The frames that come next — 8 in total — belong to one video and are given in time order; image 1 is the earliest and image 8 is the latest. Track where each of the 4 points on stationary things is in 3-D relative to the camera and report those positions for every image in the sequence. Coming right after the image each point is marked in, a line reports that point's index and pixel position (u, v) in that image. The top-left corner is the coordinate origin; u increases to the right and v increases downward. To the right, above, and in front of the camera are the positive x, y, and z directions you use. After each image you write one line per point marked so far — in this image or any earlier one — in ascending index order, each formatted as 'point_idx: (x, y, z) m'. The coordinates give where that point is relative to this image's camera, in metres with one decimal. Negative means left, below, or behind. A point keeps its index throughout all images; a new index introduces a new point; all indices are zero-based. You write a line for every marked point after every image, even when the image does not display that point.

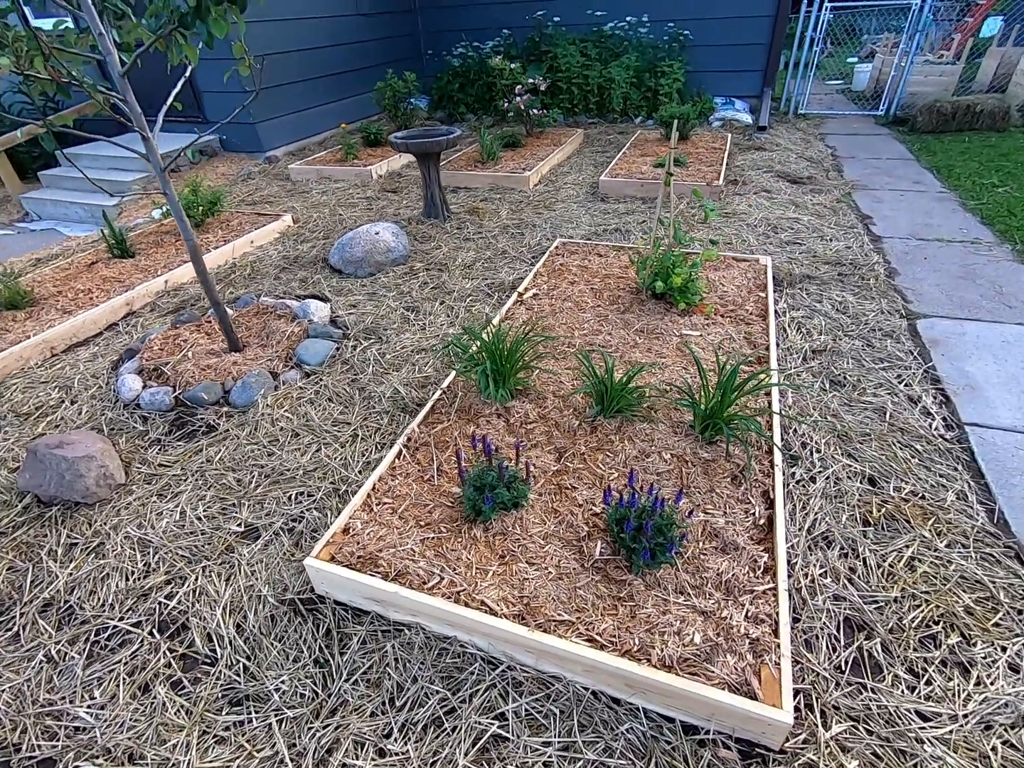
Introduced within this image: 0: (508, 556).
0: (0.0, -0.5, +1.6) m
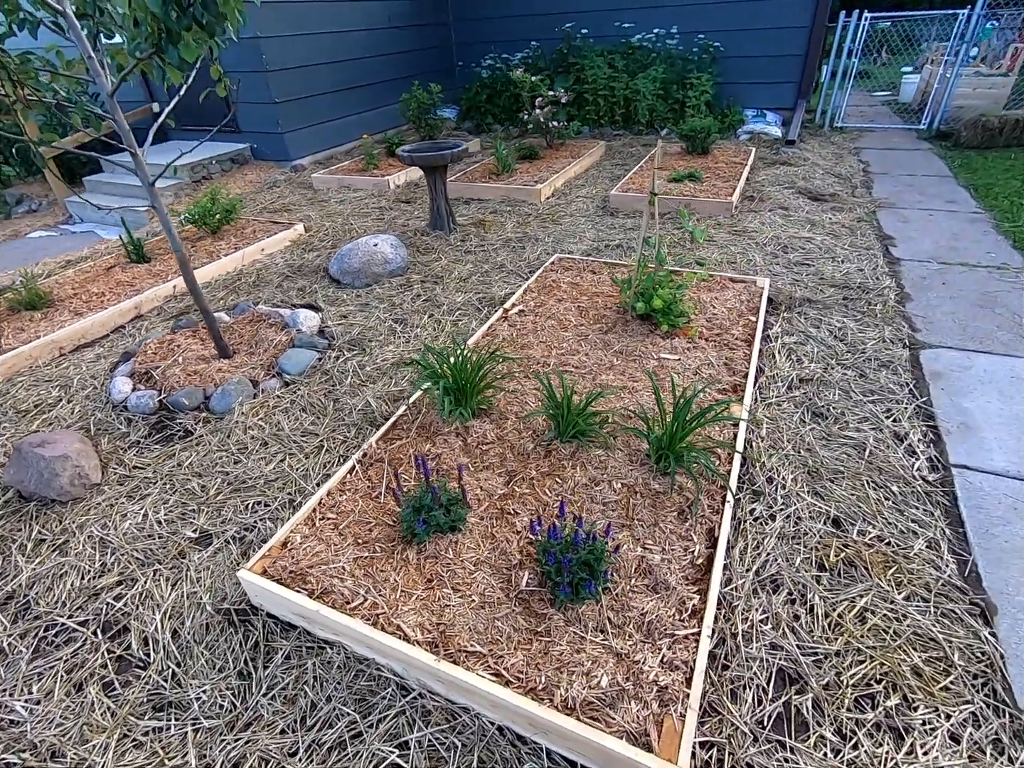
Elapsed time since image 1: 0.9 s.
0: (-0.2, -0.6, +1.6) m
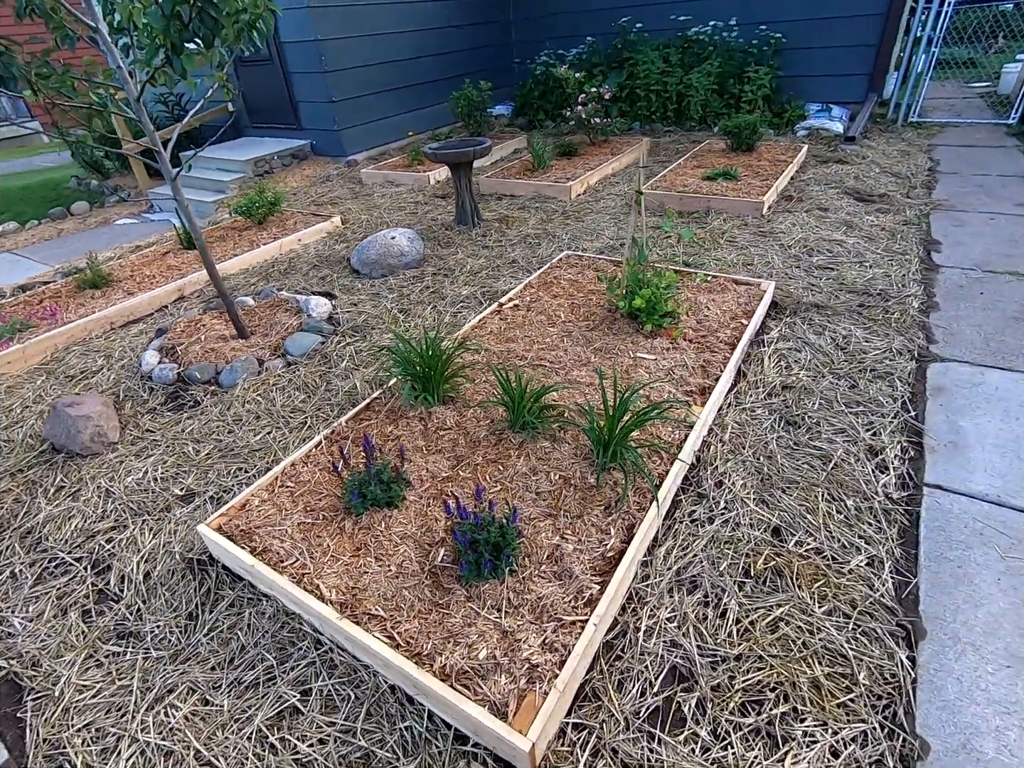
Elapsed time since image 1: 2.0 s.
0: (-0.5, -0.5, +1.7) m
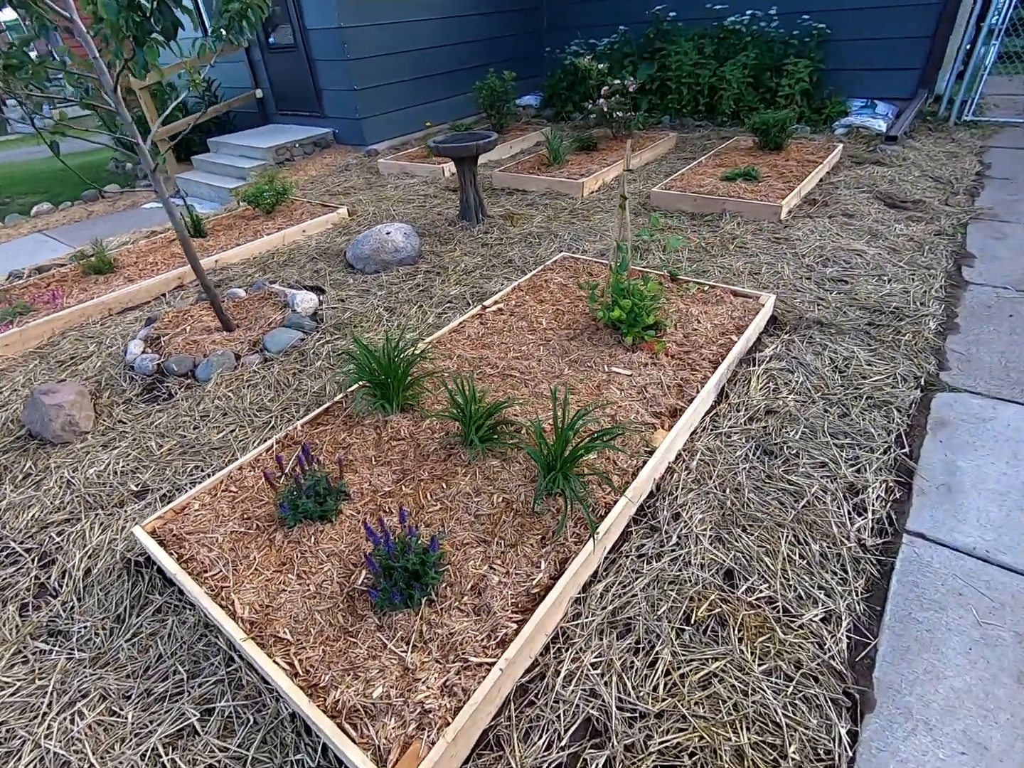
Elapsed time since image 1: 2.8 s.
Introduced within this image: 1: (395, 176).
0: (-0.7, -0.6, +1.6) m
1: (-1.3, +2.2, +5.8) m
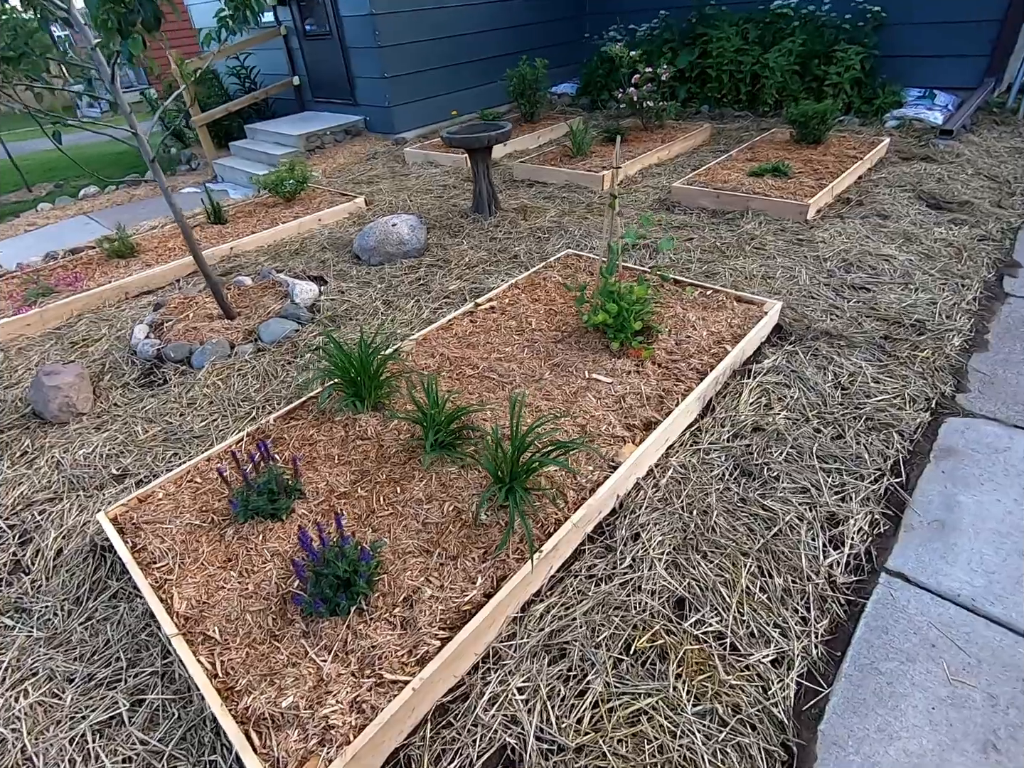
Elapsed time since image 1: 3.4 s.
0: (-0.9, -0.5, +1.7) m
1: (-1.0, +2.3, +5.8) m
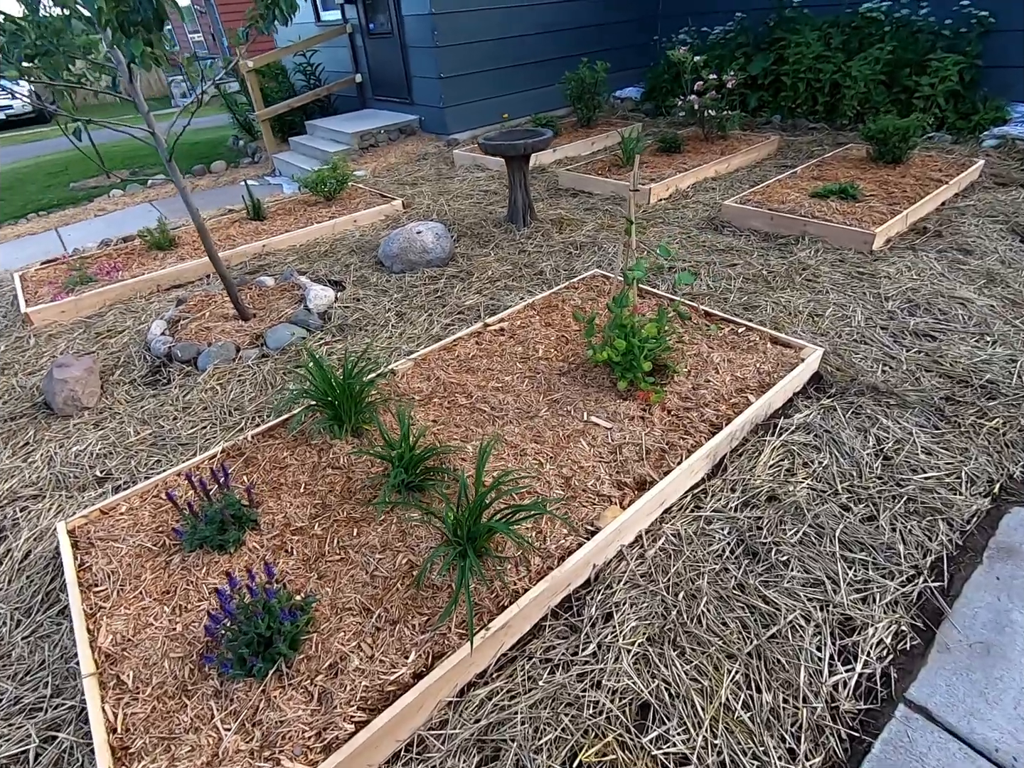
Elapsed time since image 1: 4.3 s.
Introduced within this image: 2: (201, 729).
0: (-1.0, -0.6, +1.6) m
1: (-0.5, +2.3, +5.6) m
2: (-0.7, -0.8, +1.2) m
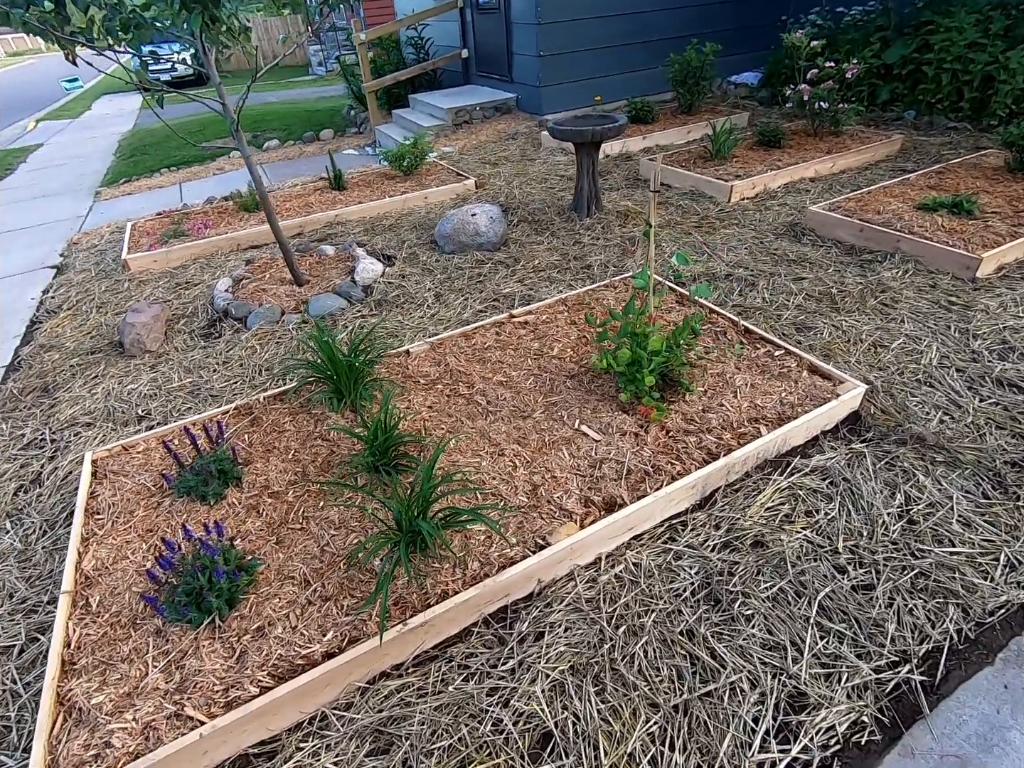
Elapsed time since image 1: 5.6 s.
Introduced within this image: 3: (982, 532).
0: (-1.2, -0.5, +1.7) m
1: (+0.4, +2.4, +5.5) m
2: (-1.0, -0.7, +1.4) m
3: (+1.5, -0.5, +1.7) m
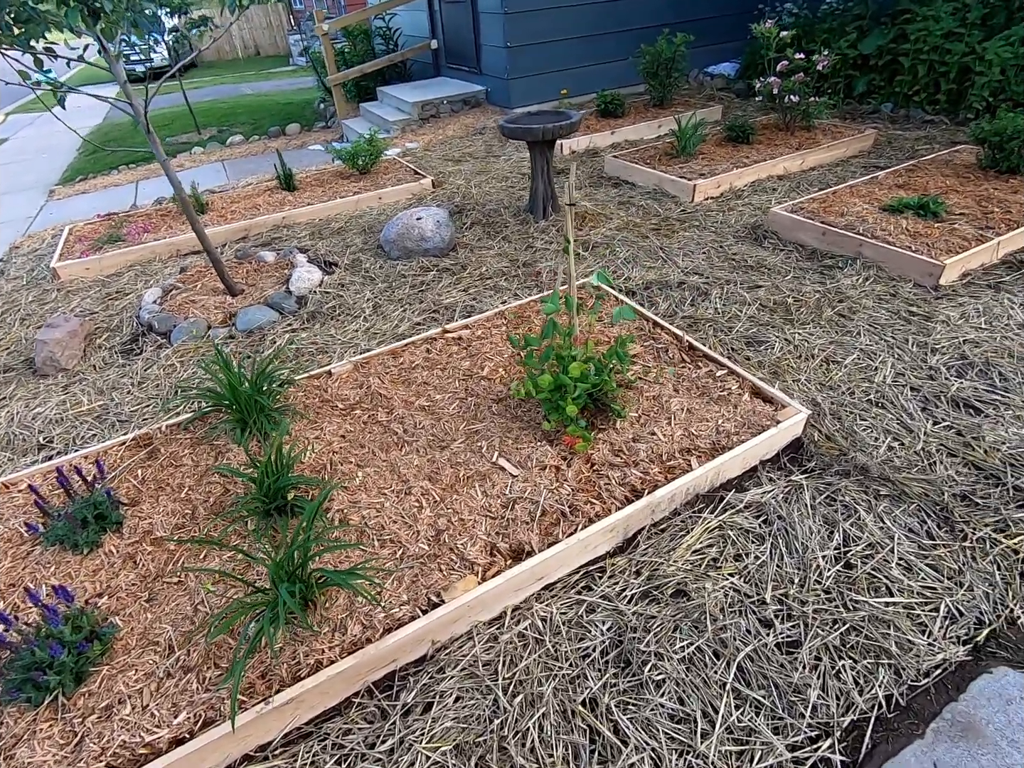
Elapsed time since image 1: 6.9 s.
0: (-1.4, -0.6, +1.6) m
1: (0.0, +2.4, +5.3) m
2: (-1.2, -0.8, +1.2) m
3: (+1.2, -0.5, +1.5) m
